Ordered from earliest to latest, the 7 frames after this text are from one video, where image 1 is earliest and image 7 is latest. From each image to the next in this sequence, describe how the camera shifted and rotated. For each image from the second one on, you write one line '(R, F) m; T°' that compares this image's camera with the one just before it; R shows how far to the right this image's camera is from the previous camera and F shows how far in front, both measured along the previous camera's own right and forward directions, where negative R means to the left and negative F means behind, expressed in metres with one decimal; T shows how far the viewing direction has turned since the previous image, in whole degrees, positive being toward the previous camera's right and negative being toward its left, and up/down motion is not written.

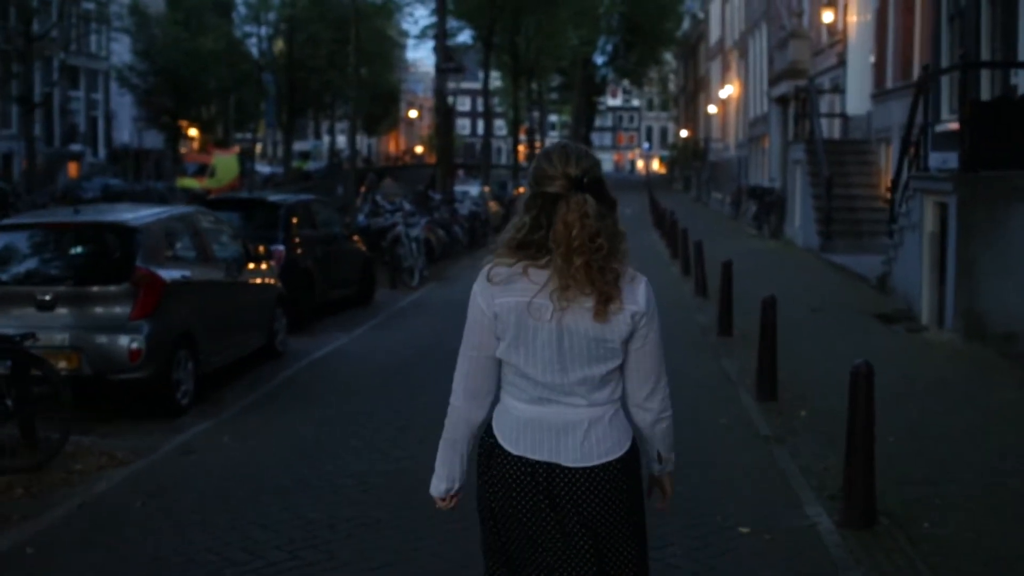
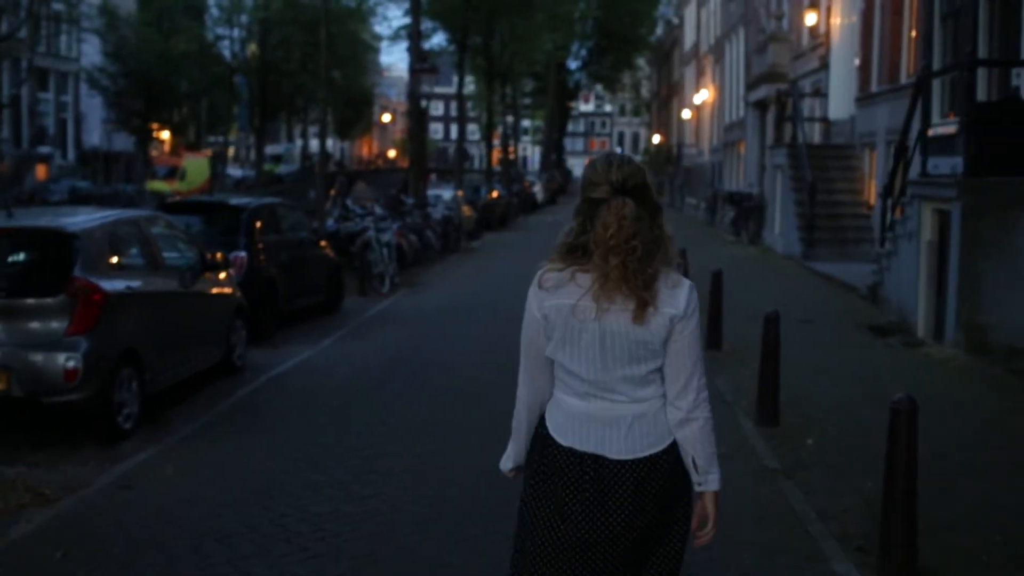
(0.0, +0.8) m; +1°
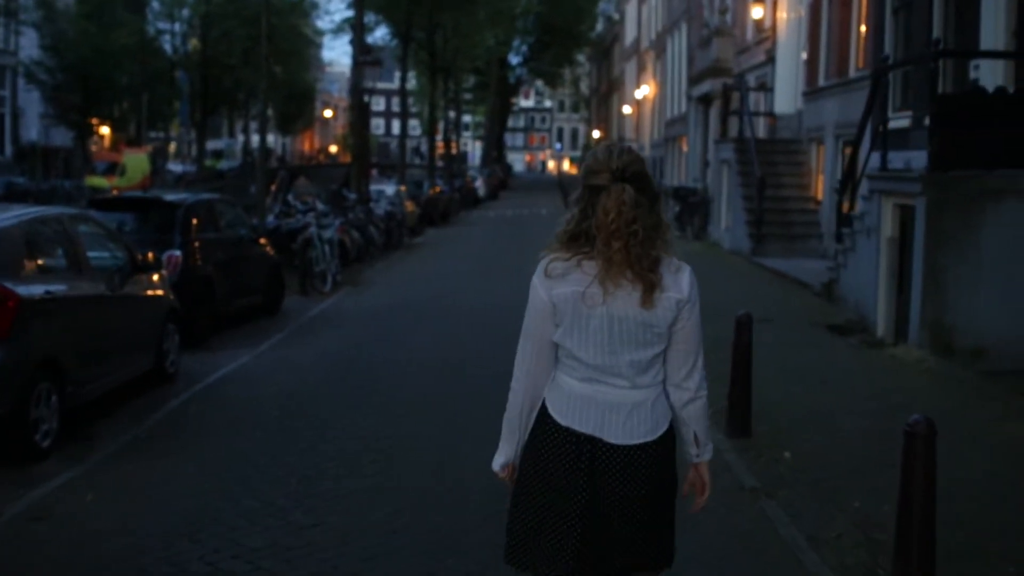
(-0.1, +0.6) m; +3°
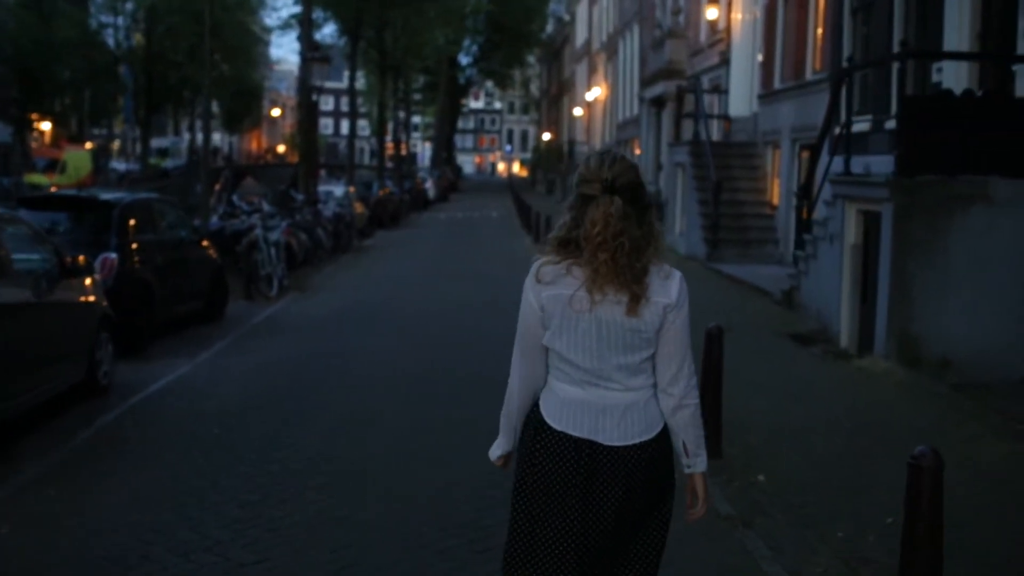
(0.0, +0.5) m; +2°
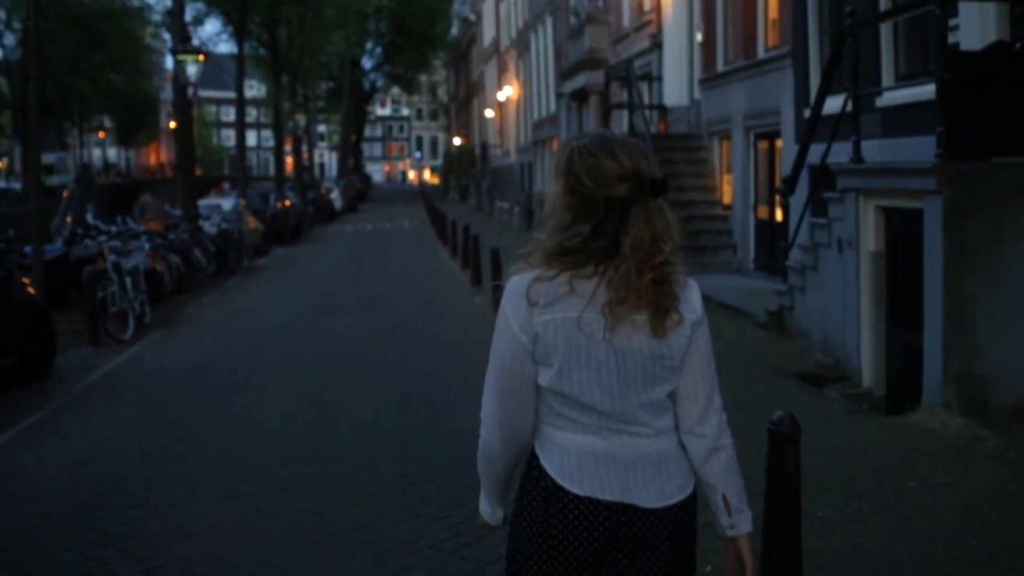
(0.0, +3.1) m; +4°
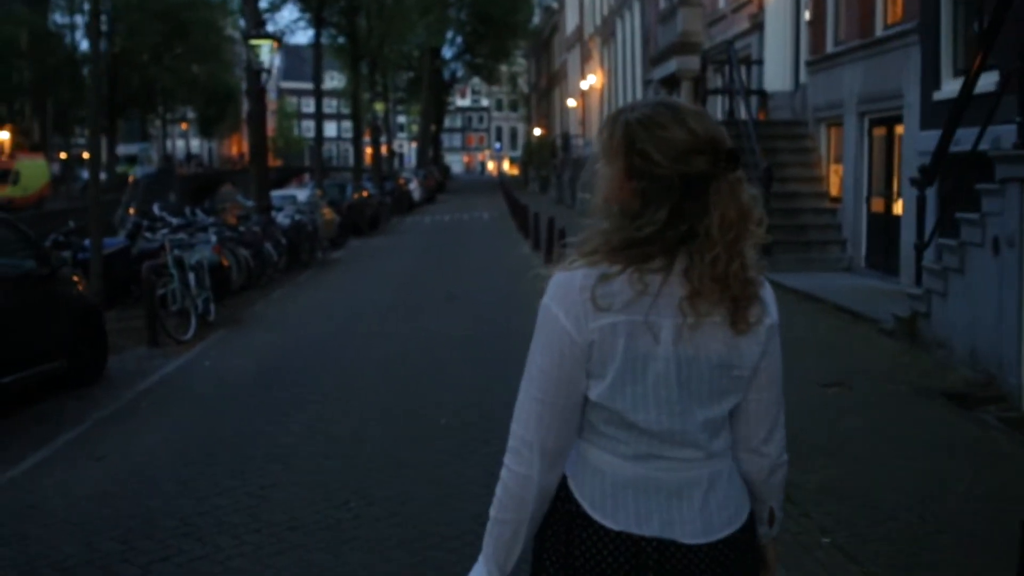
(-0.2, +1.2) m; -4°
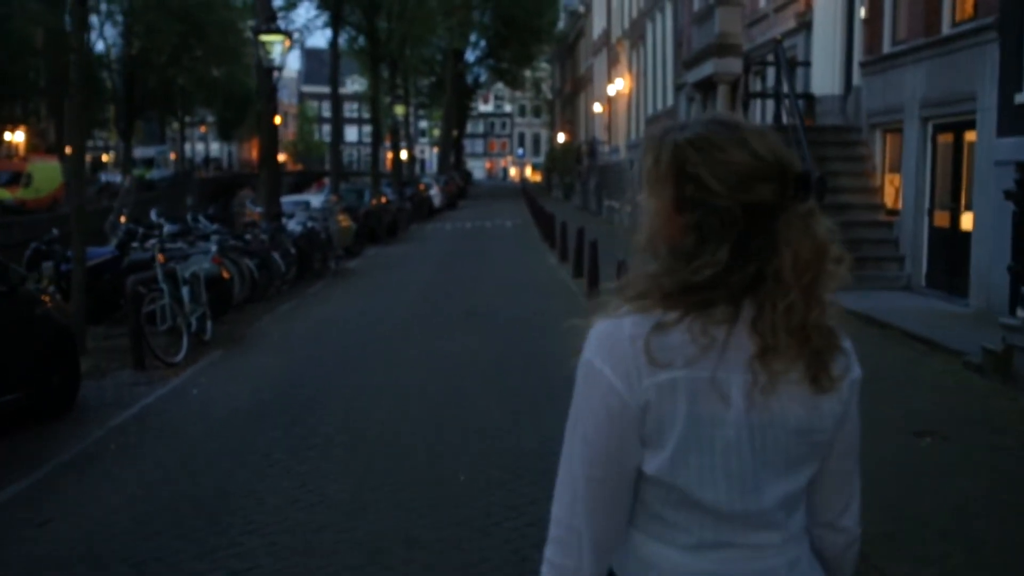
(-0.1, +1.4) m; -1°
